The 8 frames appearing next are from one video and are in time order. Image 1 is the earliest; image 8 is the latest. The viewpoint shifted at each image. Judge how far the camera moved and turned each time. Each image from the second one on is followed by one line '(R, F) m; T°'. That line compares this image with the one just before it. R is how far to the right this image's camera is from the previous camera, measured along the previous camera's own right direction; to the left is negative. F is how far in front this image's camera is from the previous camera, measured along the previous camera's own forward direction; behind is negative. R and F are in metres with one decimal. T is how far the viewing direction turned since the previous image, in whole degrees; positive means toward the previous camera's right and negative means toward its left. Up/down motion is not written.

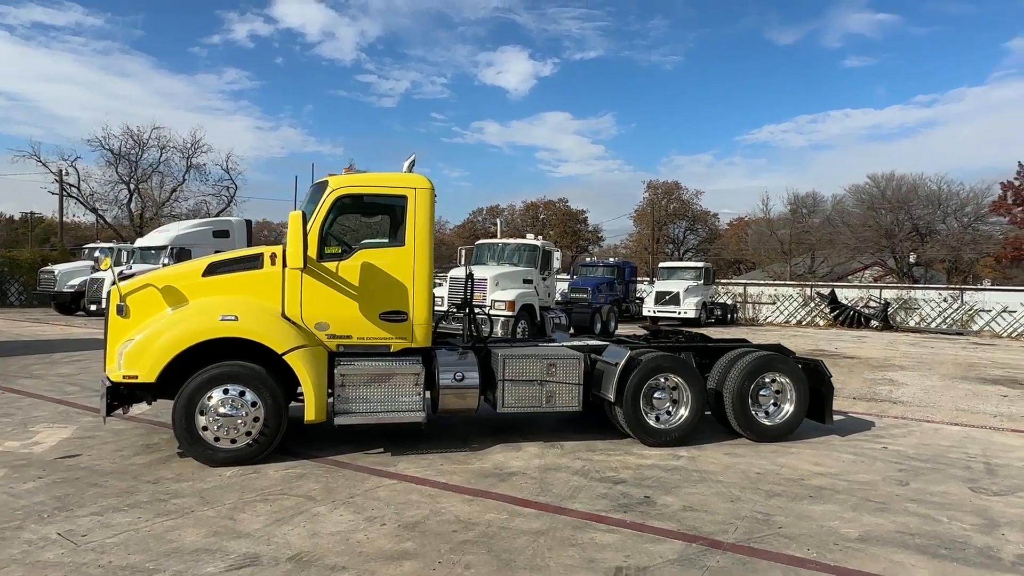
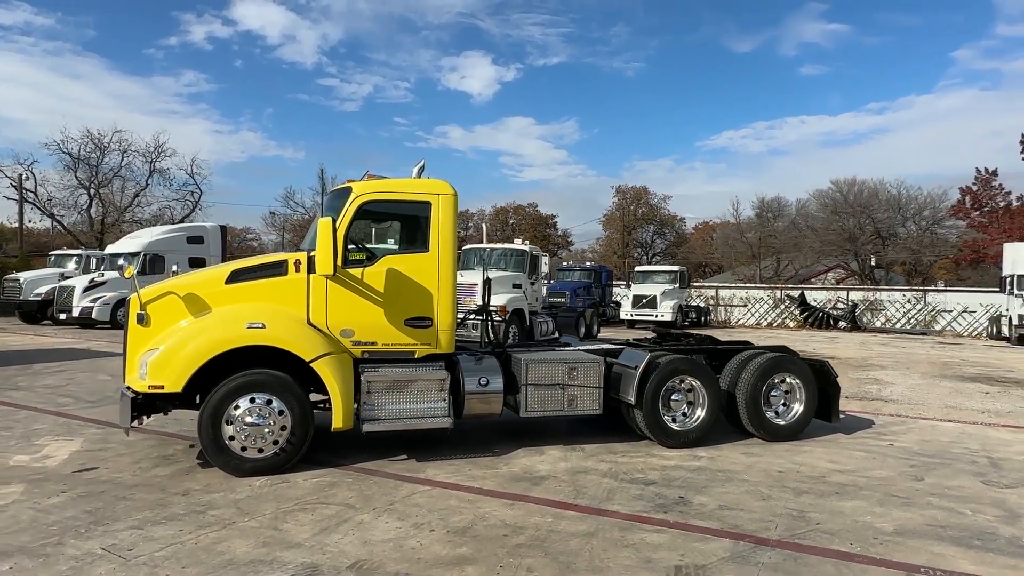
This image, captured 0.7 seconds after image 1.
(-0.5, 0.0) m; +3°
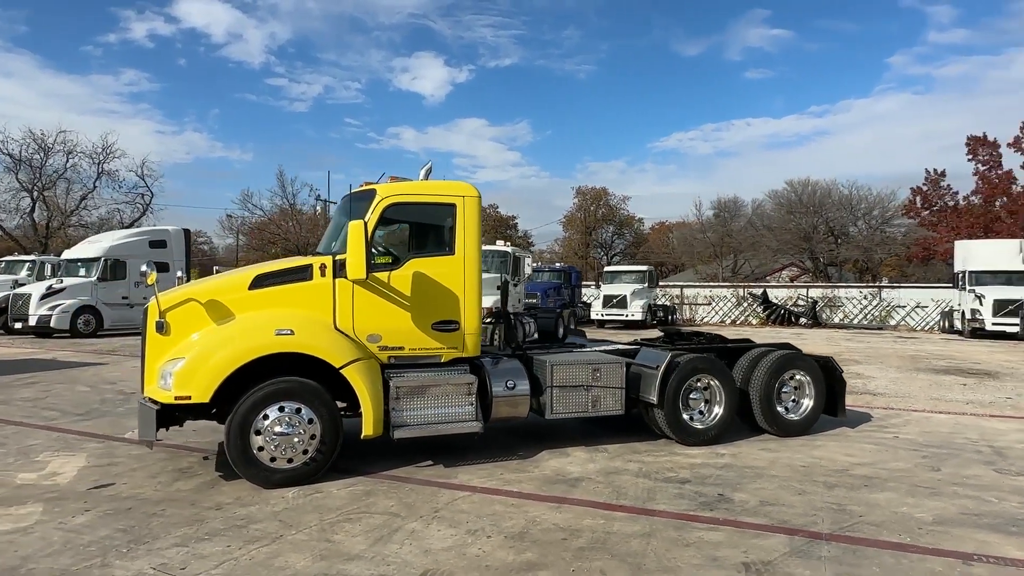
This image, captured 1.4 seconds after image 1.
(-0.7, +0.1) m; +4°
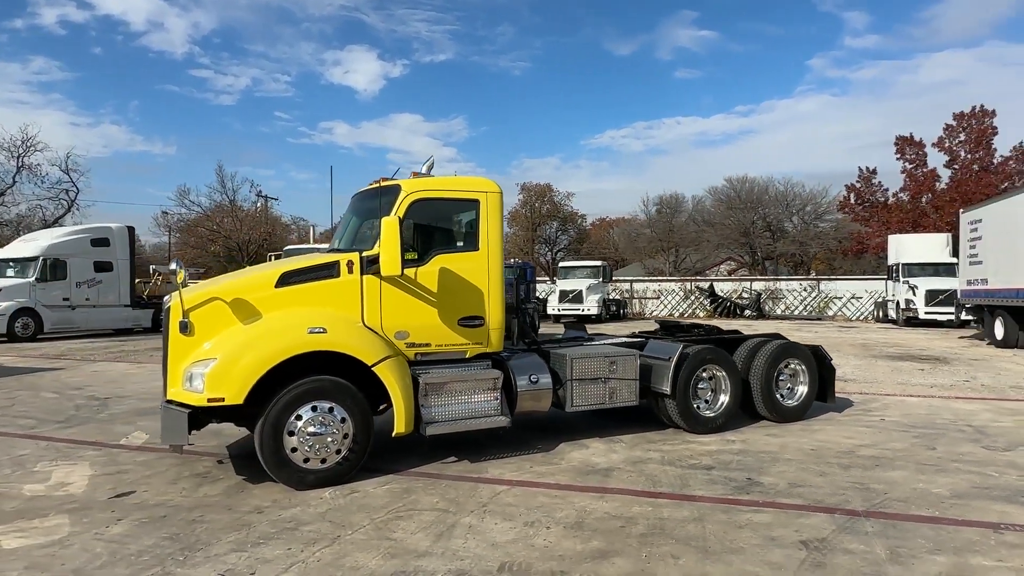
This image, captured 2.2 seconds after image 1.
(-0.8, 0.0) m; +5°
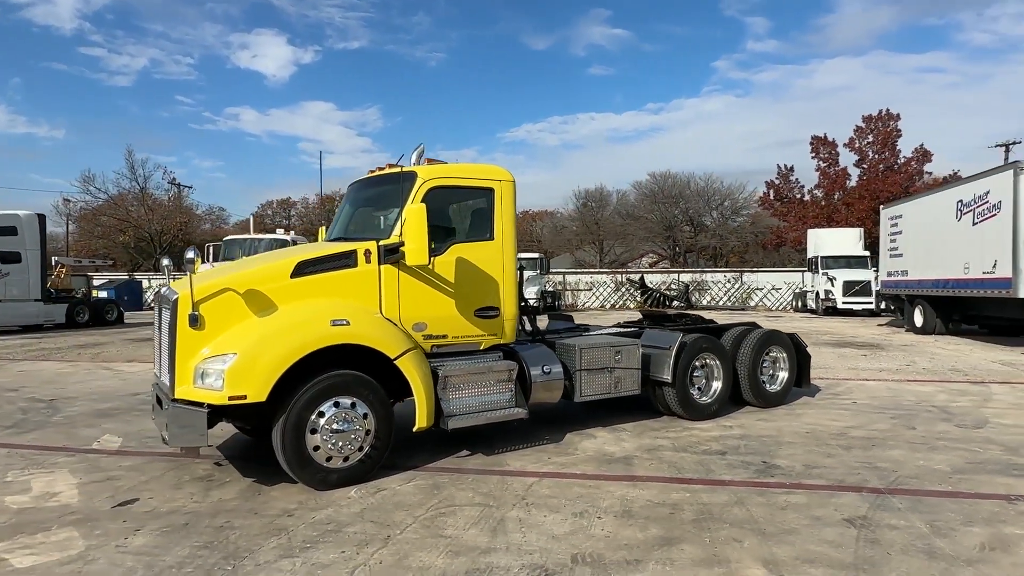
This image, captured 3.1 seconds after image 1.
(-0.9, +0.1) m; +7°
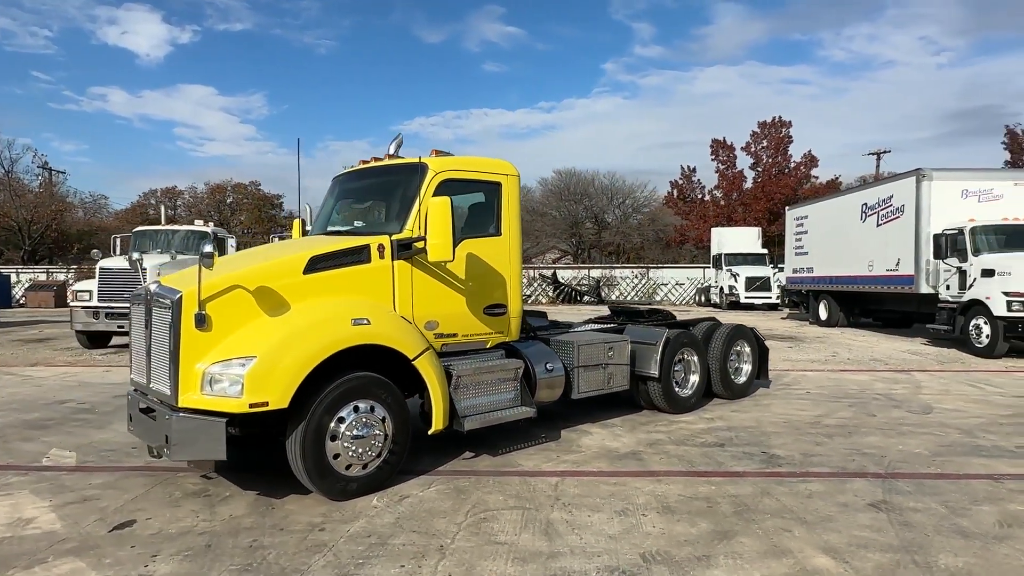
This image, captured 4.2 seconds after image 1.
(-1.0, +0.2) m; +9°
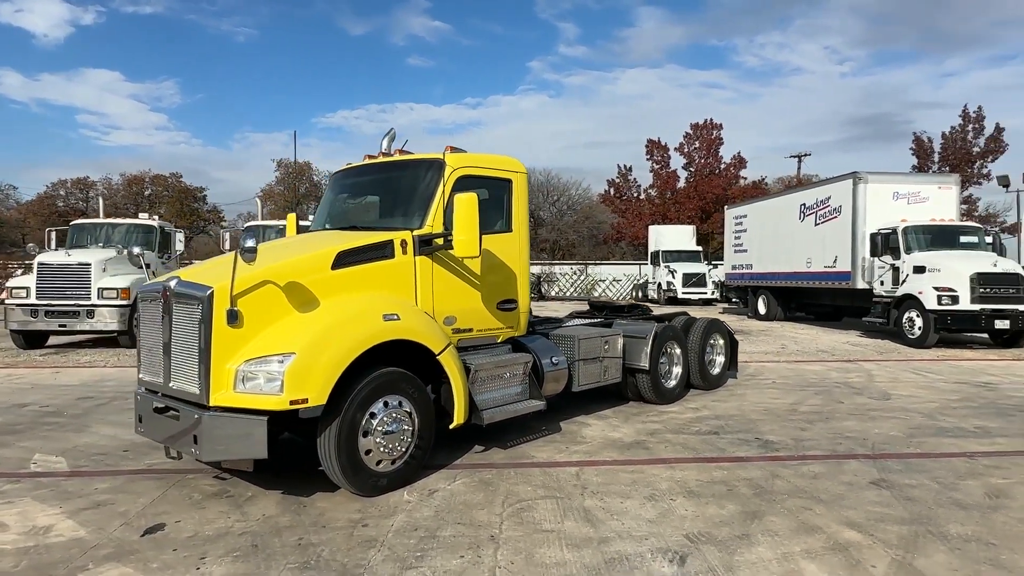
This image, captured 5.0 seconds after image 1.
(-0.7, -0.1) m; +6°
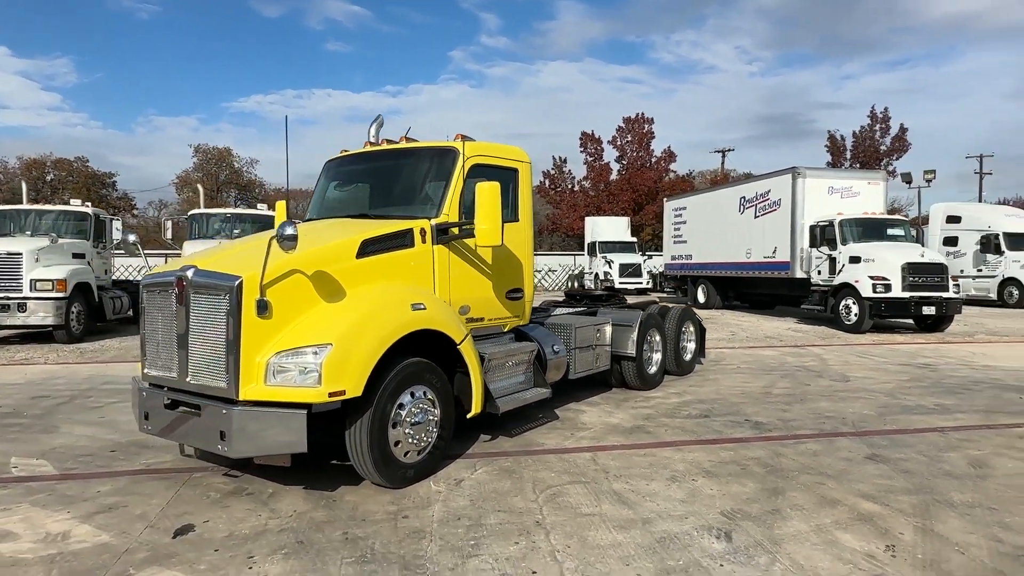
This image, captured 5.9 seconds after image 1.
(-0.7, 0.0) m; +7°
